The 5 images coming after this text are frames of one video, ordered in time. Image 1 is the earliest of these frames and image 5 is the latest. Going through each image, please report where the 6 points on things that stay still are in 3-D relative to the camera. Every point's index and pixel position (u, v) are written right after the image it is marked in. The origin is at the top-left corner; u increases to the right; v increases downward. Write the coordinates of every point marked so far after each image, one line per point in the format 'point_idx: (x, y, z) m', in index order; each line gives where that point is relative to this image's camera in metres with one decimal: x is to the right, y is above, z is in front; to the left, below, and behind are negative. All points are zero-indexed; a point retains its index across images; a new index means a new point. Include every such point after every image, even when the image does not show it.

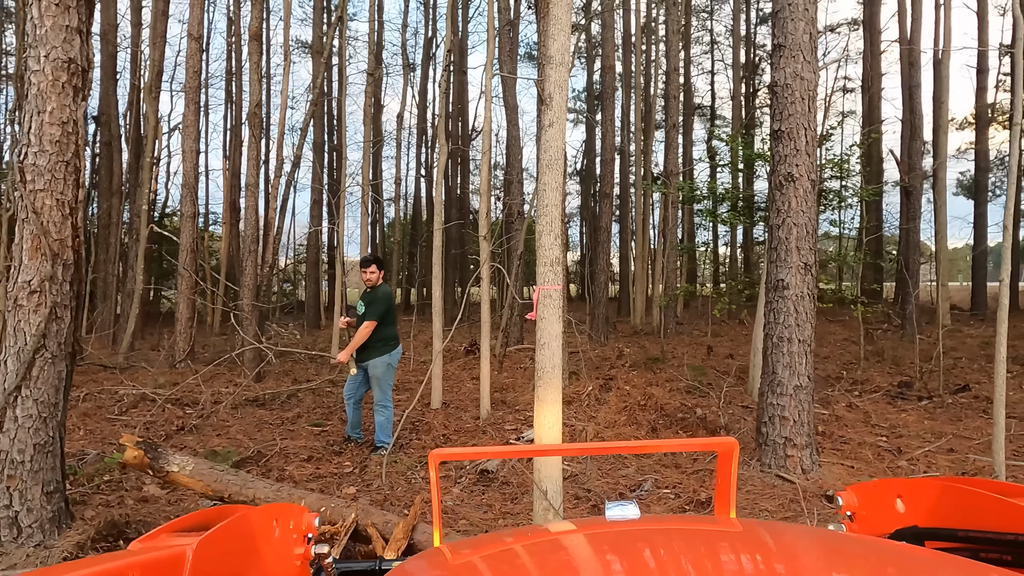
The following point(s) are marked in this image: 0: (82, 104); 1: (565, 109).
0: (-2.8, +1.2, +4.0) m
1: (+0.3, +1.1, +4.3) m
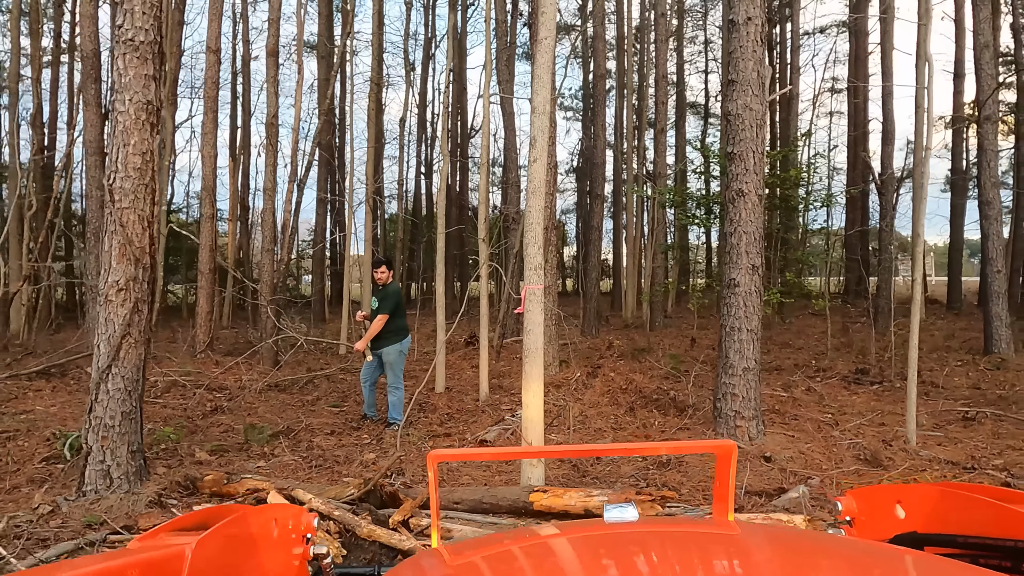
0: (-2.8, +1.2, +4.9) m
1: (+0.3, +1.2, +5.2) m
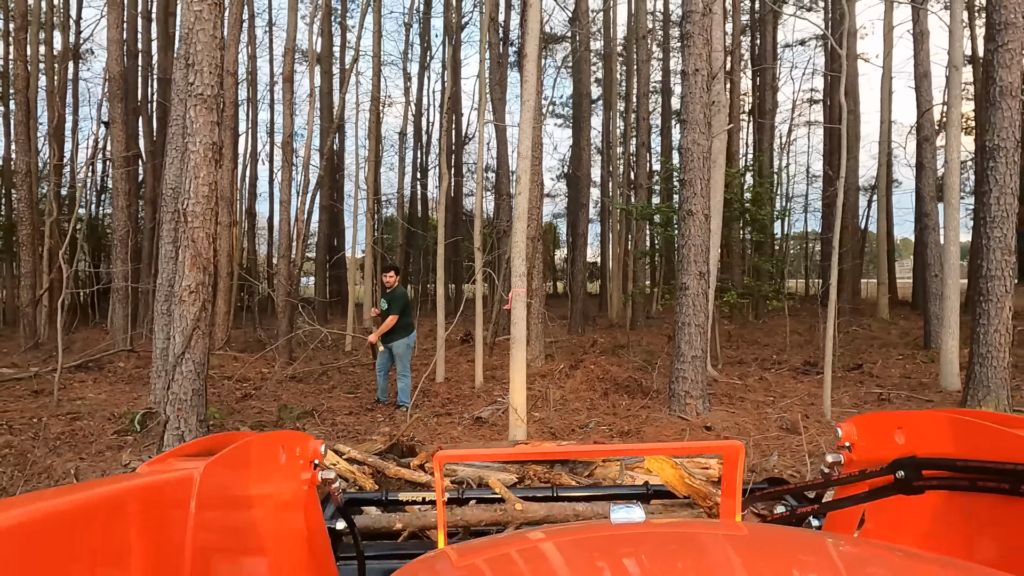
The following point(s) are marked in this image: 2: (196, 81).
0: (-2.9, +1.2, +6.2) m
1: (+0.2, +1.1, +6.5) m
2: (-3.1, +2.0, +6.0) m
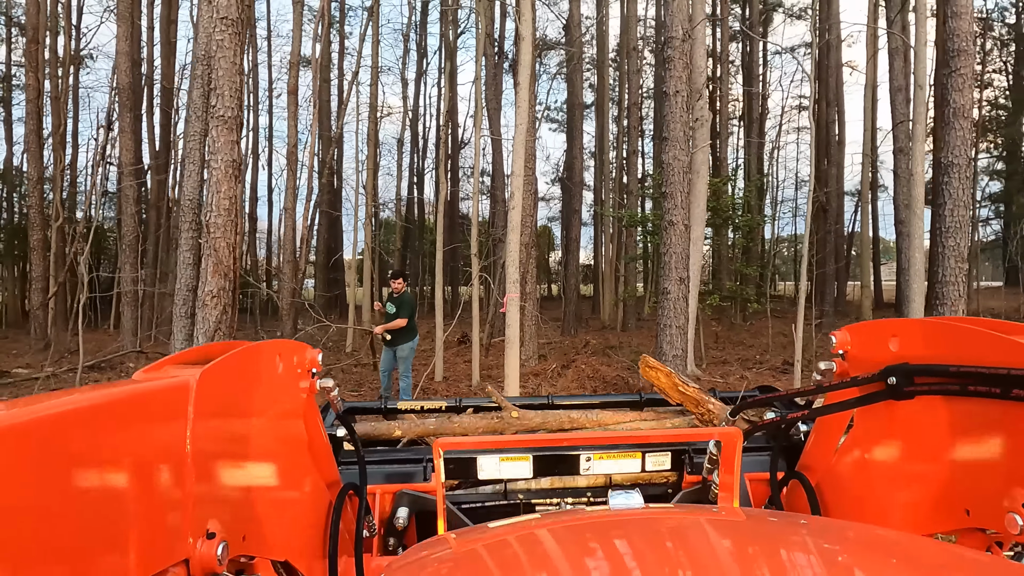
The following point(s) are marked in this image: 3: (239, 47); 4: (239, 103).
0: (-3.0, +1.1, +6.7) m
1: (+0.1, +1.1, +7.1) m
2: (-3.1, +2.0, +6.6) m
3: (-3.0, +2.6, +6.7) m
4: (-2.9, +2.0, +6.7) m
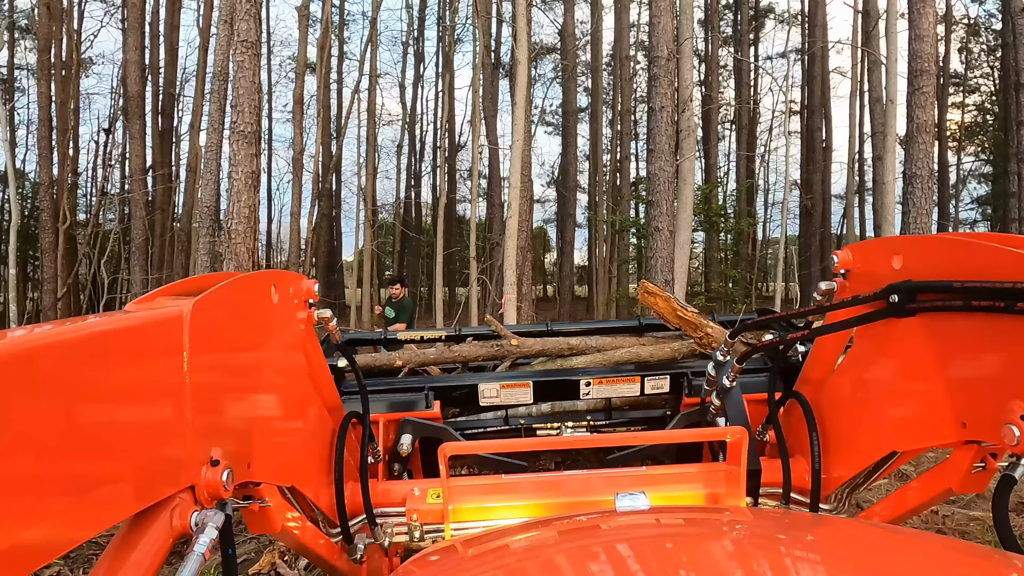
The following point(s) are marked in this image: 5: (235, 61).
0: (-3.1, +1.2, +7.0) m
1: (0.0, +1.2, +7.4) m
2: (-3.2, +2.0, +6.9) m
3: (-3.0, +2.7, +7.0) m
4: (-3.0, +2.1, +7.0) m
5: (-3.2, +2.7, +6.9) m
